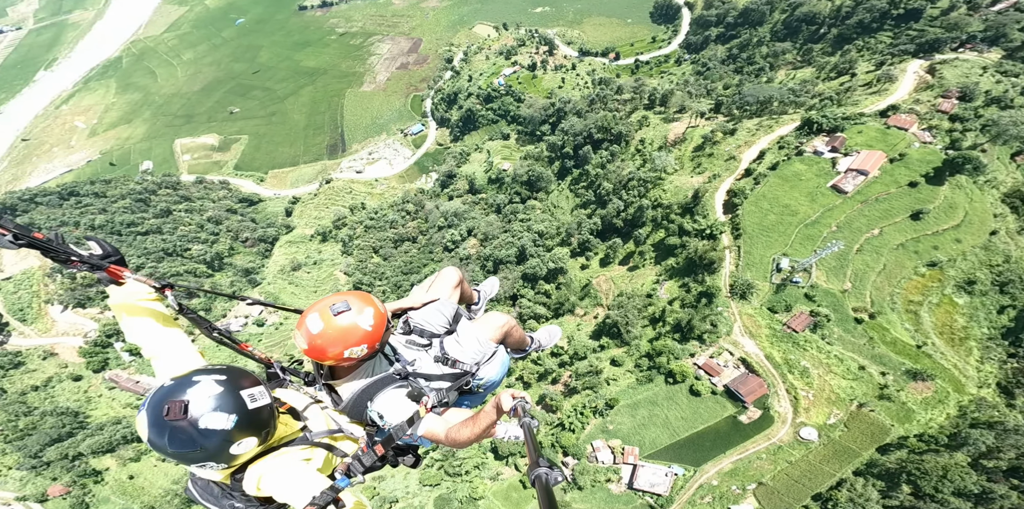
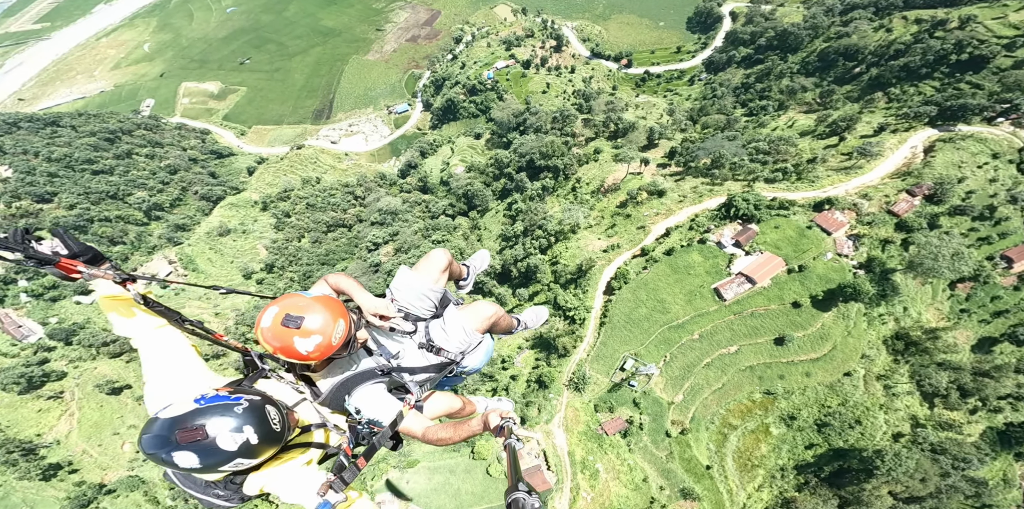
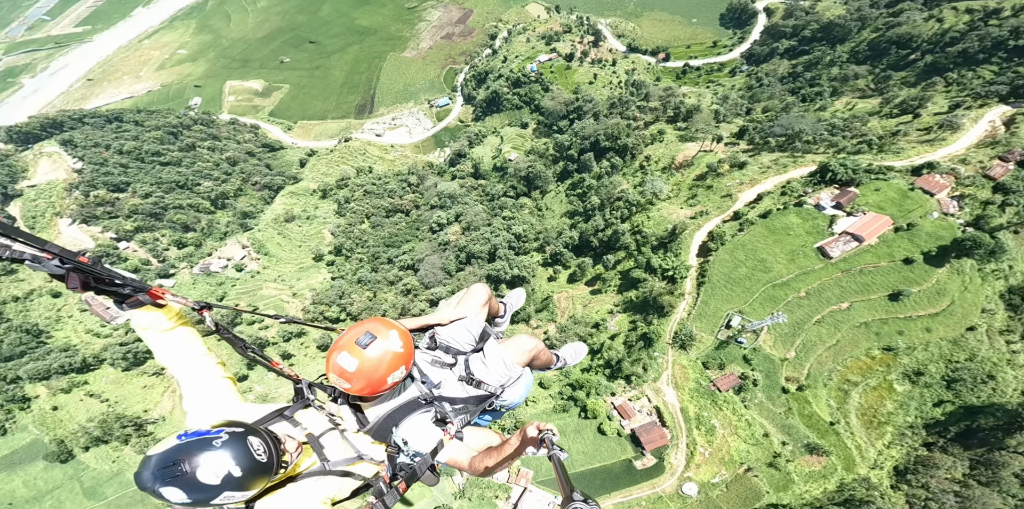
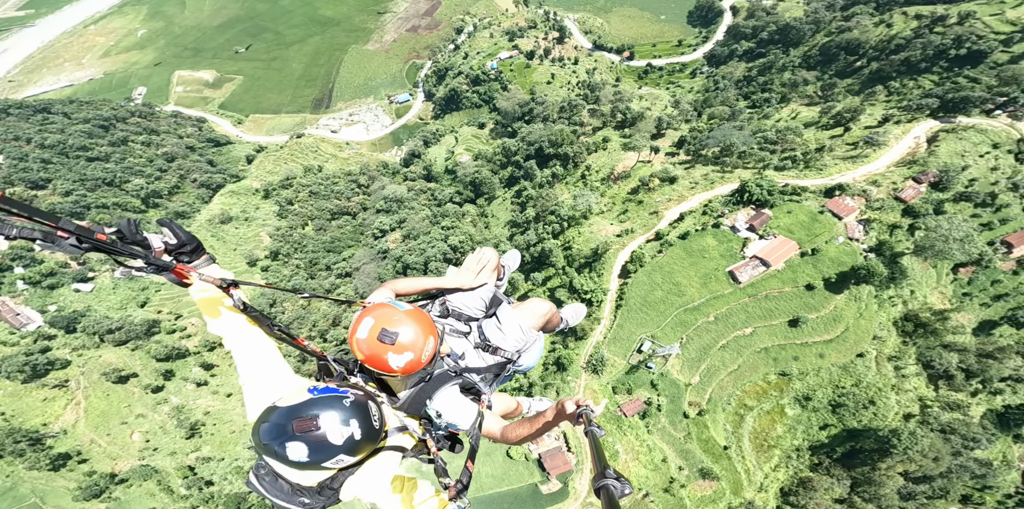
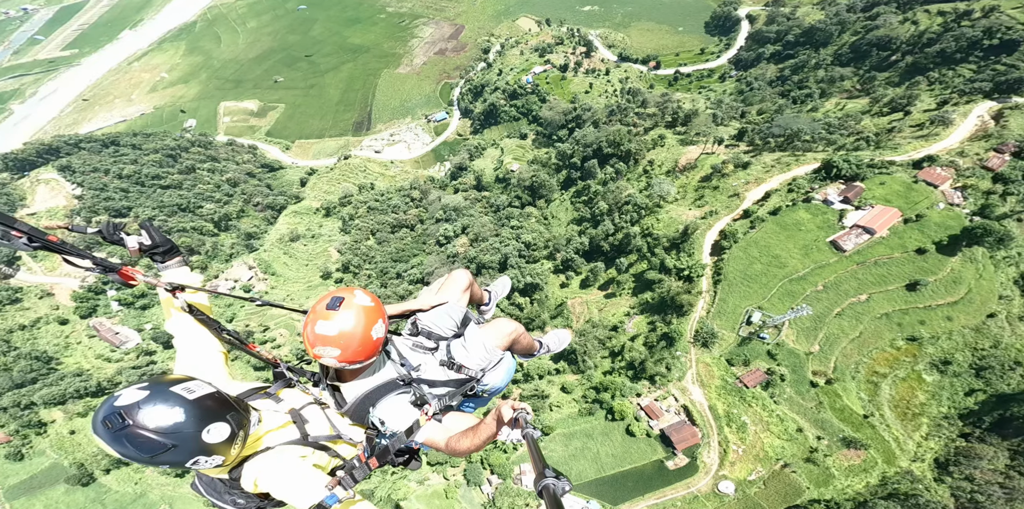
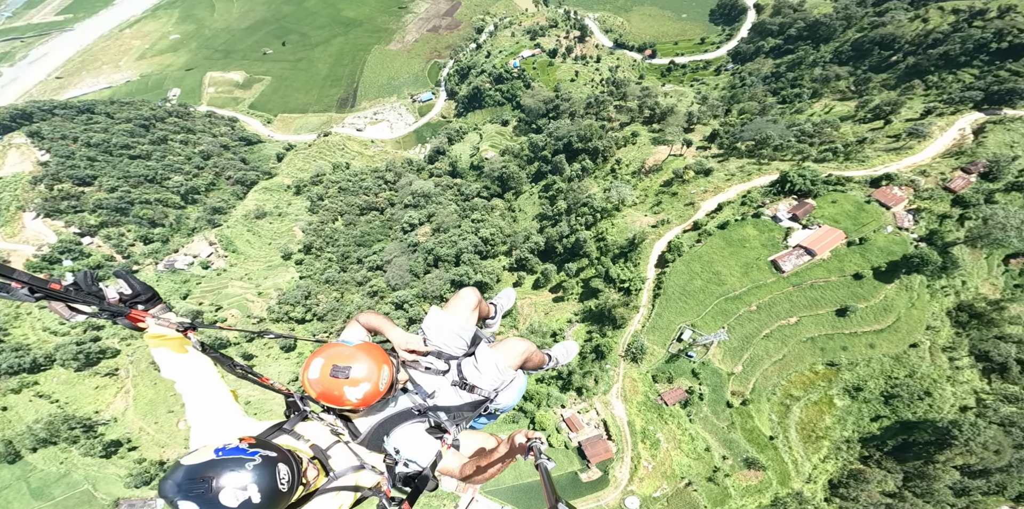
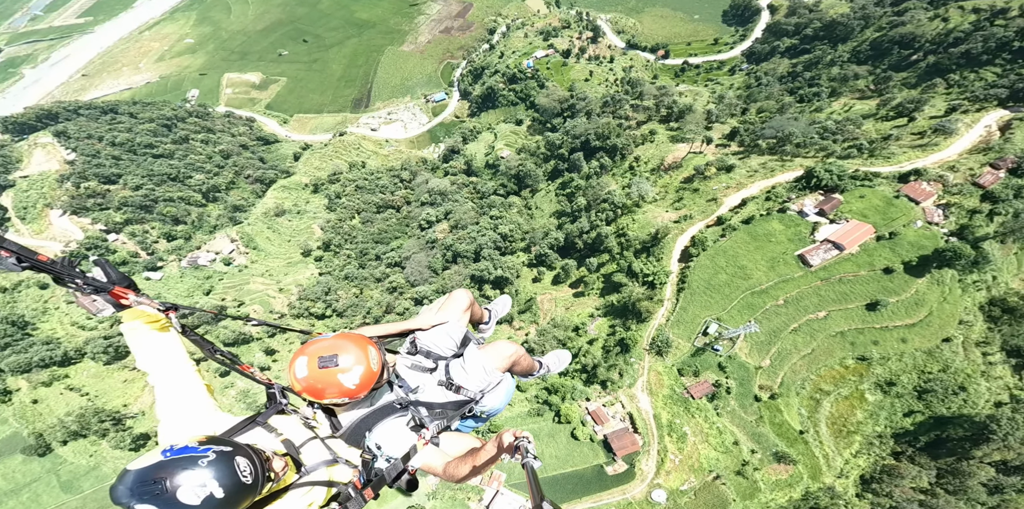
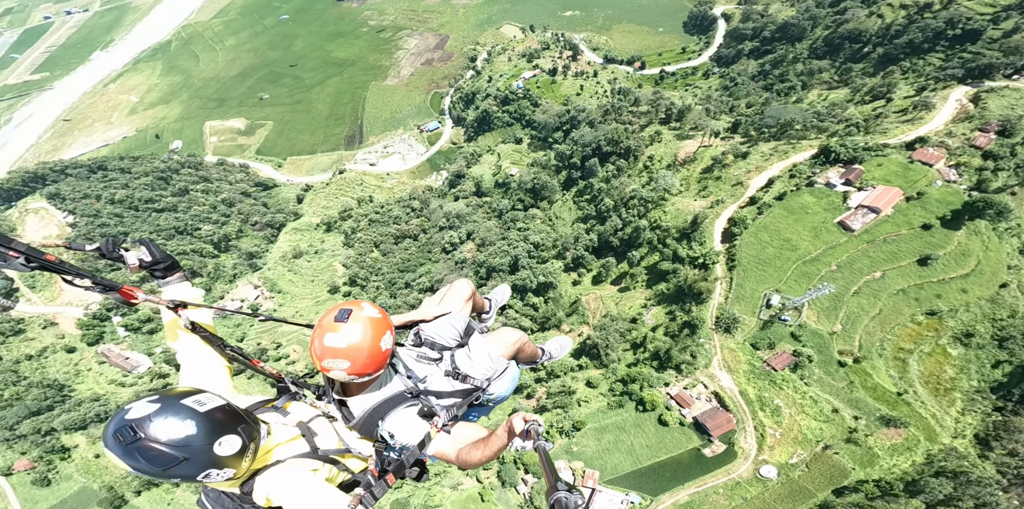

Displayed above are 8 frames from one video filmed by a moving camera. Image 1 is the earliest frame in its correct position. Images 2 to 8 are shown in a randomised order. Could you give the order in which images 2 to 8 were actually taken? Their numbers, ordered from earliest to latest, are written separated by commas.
8, 5, 3, 7, 6, 4, 2
